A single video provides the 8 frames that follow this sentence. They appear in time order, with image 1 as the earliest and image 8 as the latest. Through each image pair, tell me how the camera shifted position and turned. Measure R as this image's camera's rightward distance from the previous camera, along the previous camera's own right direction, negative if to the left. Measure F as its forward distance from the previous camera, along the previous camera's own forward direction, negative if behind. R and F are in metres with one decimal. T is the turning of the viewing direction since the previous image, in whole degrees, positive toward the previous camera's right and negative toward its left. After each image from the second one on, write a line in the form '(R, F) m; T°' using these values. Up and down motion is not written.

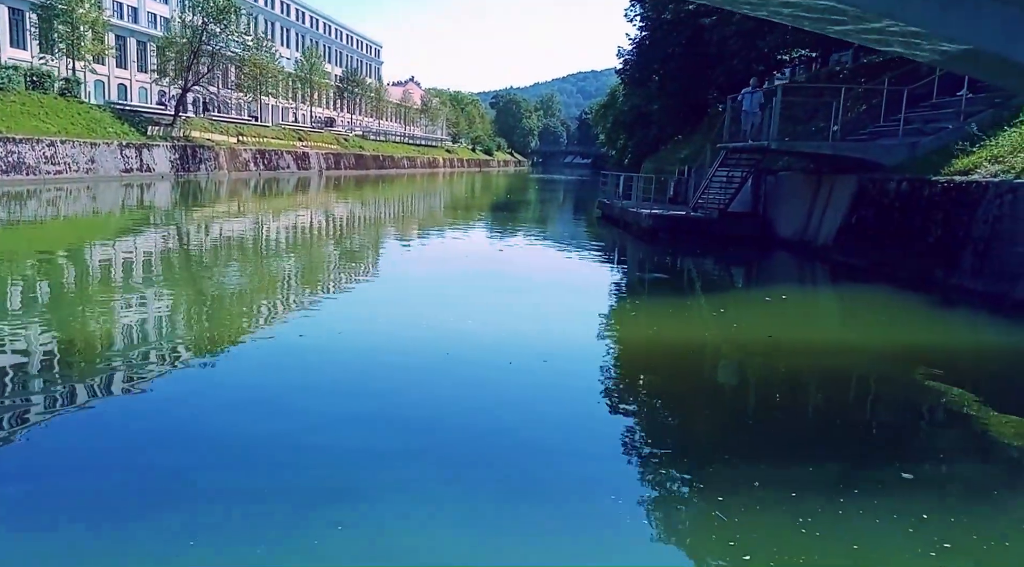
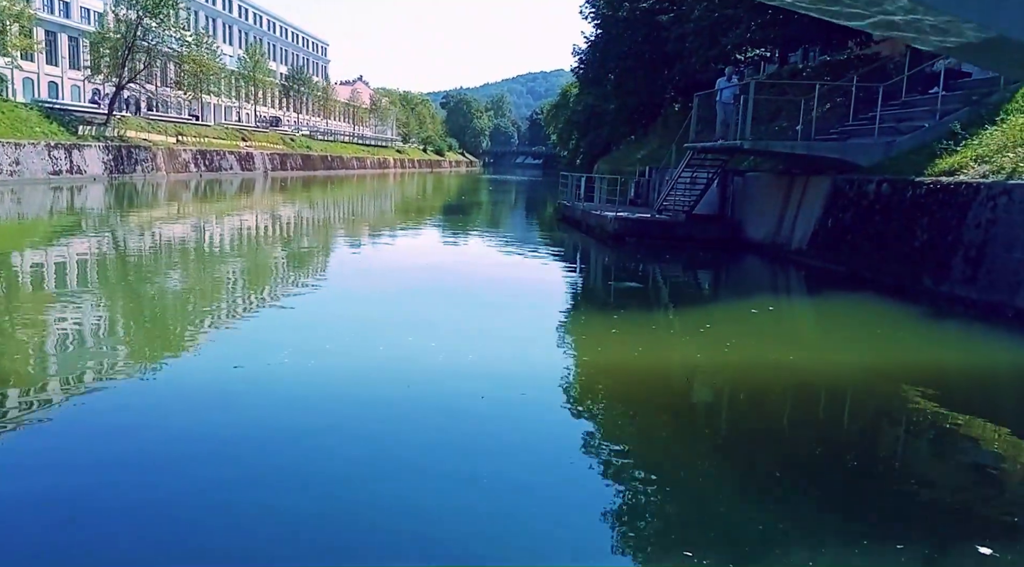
(-0.1, +0.8) m; +4°
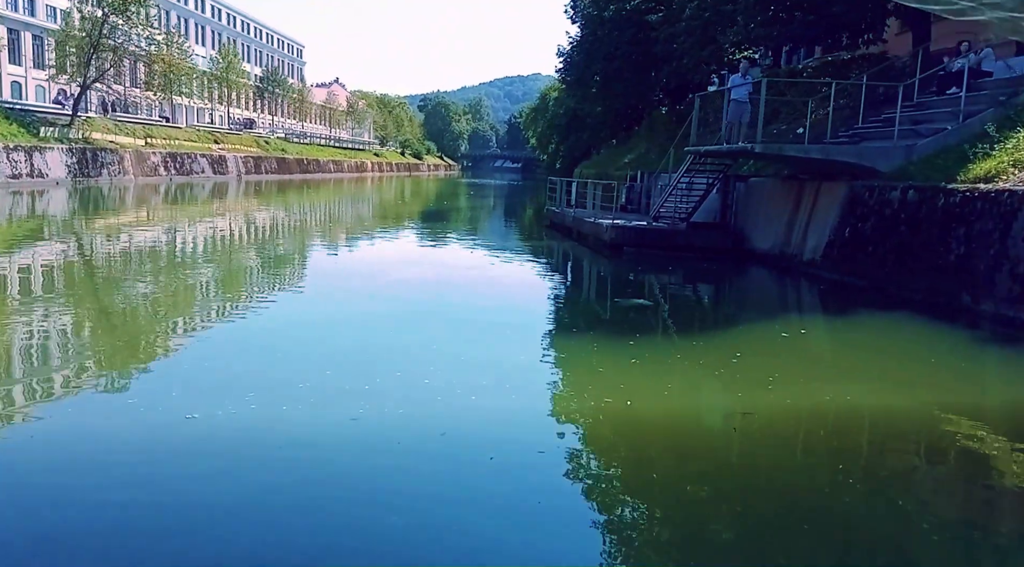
(-0.2, +0.9) m; +2°
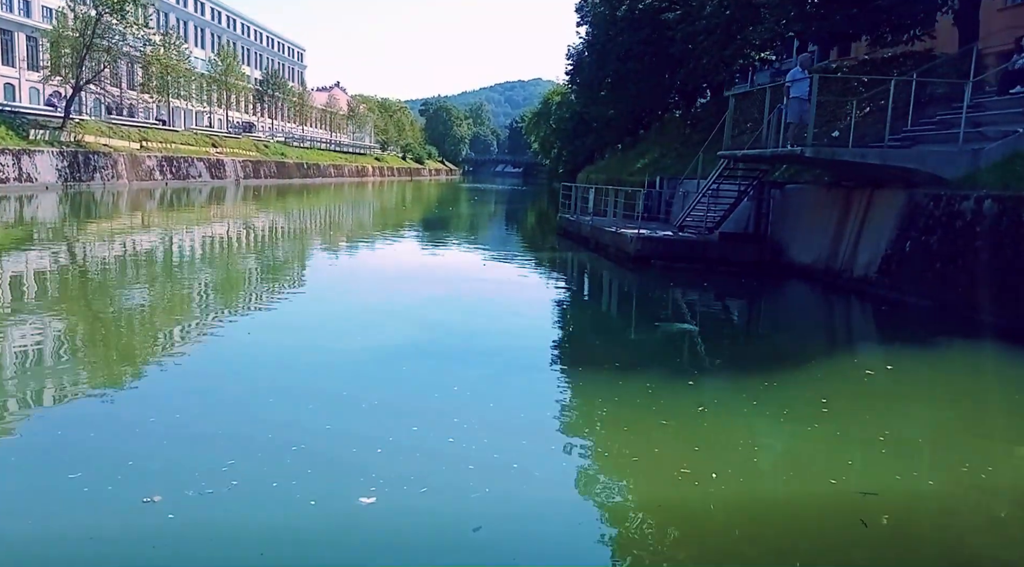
(-0.3, +1.1) m; 0°
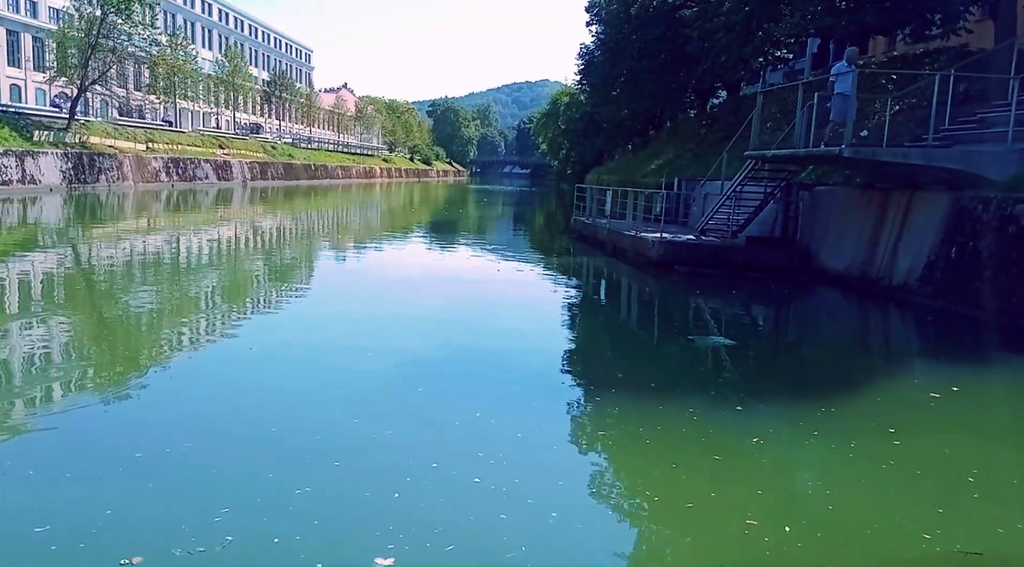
(-0.1, +0.5) m; -1°
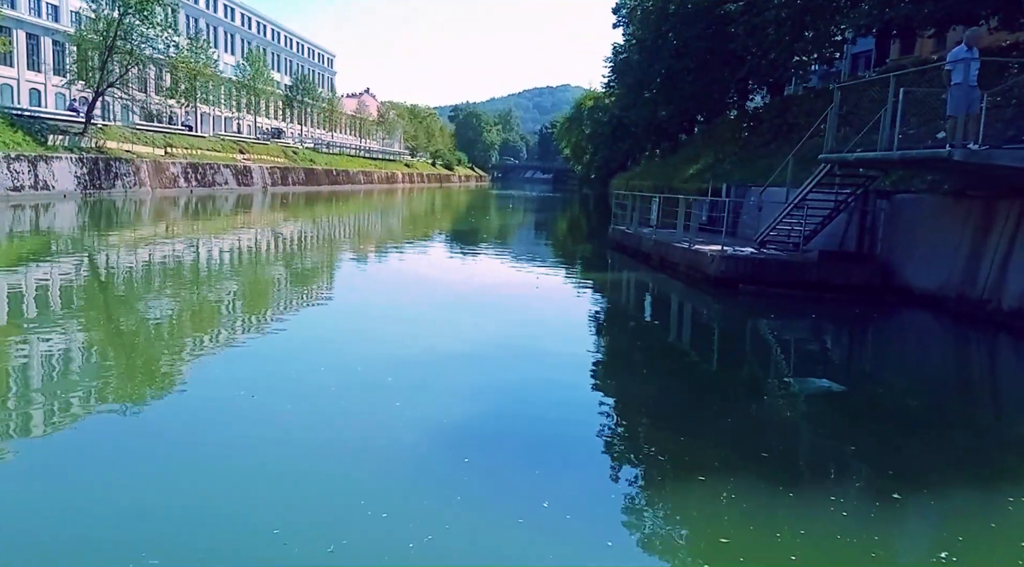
(-0.3, +1.2) m; -2°
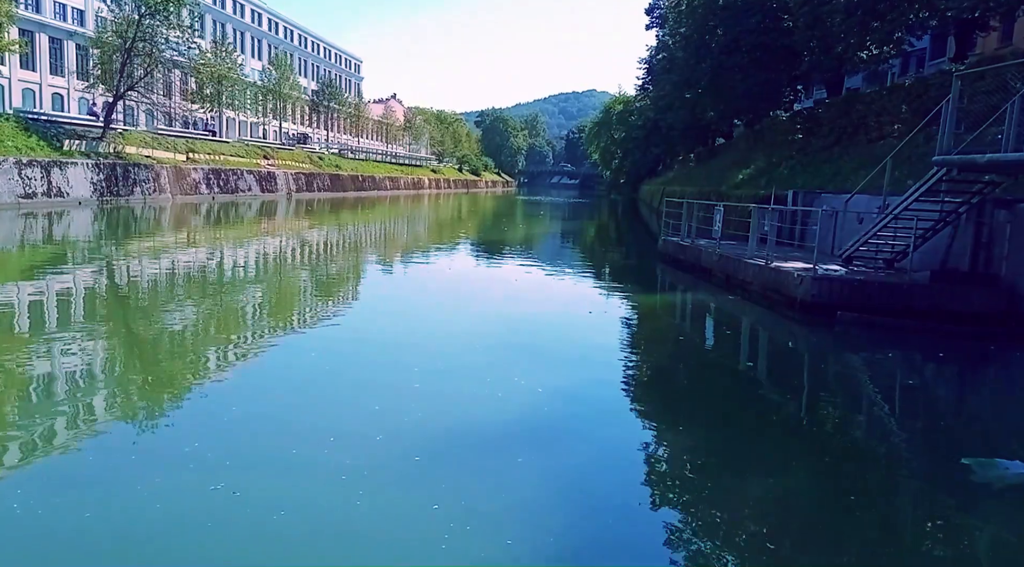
(-0.3, +1.5) m; -2°
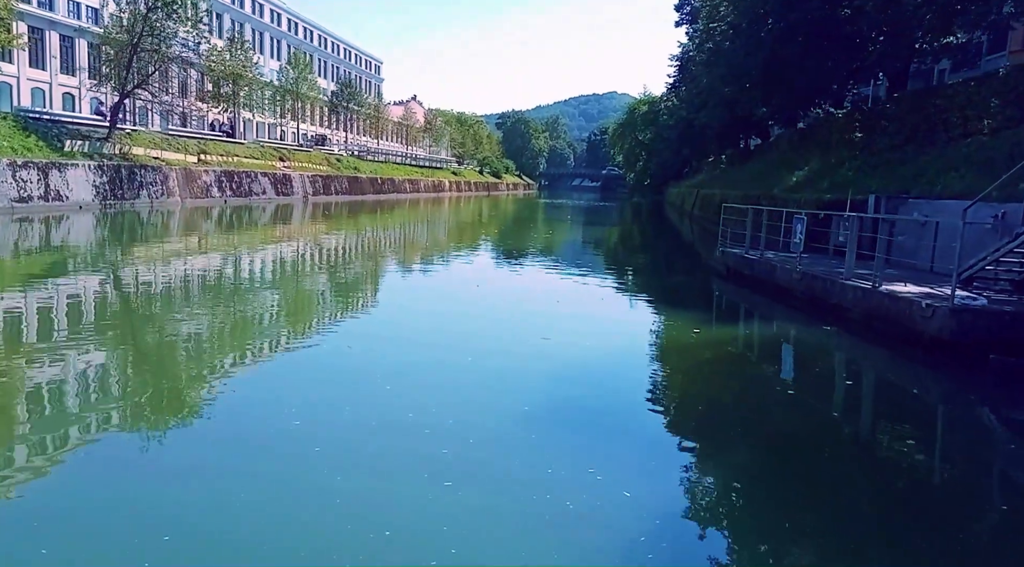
(-0.3, +1.8) m; -1°
